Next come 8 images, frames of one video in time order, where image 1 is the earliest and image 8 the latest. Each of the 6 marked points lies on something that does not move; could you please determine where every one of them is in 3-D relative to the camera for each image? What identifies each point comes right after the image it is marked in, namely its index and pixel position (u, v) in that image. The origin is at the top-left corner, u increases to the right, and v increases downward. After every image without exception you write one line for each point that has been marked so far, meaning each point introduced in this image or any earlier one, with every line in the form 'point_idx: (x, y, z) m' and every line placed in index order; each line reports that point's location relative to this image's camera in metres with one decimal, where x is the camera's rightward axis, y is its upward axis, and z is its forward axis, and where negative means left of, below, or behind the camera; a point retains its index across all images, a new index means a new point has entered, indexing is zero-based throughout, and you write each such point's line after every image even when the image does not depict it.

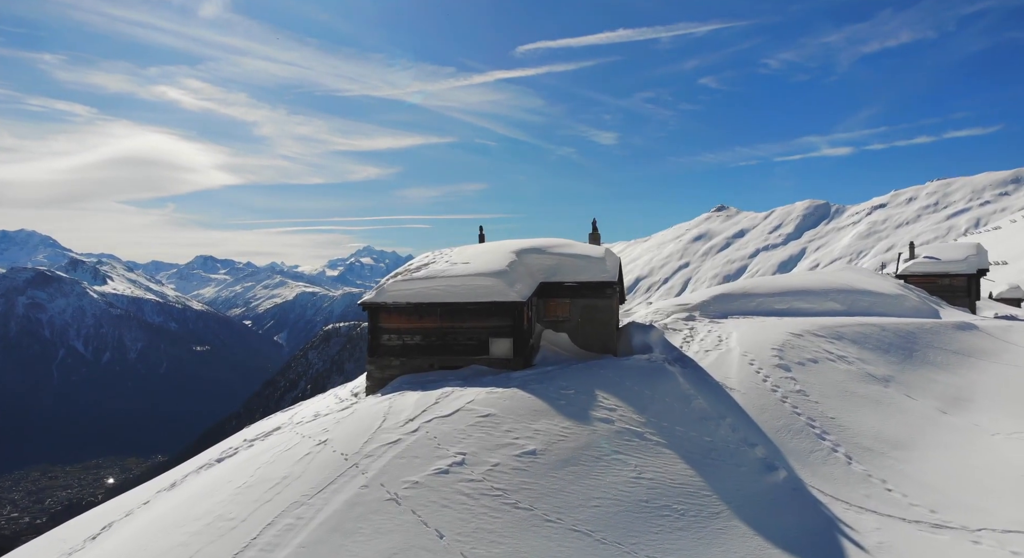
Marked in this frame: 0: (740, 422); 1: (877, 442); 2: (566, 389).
0: (+6.0, -3.9, +17.2) m
1: (+9.8, -4.4, +17.5) m
2: (+1.4, -3.0, +16.9) m
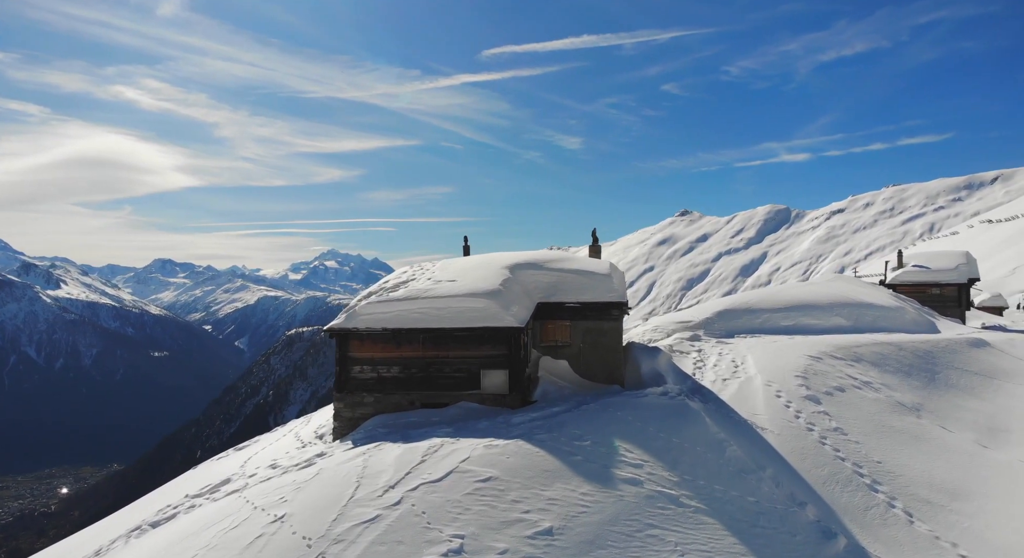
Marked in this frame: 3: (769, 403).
0: (+6.0, -4.5, +14.4) m
1: (+9.9, -5.0, +15.0) m
2: (+1.5, -3.6, +14.0) m
3: (+7.5, -3.6, +18.5) m
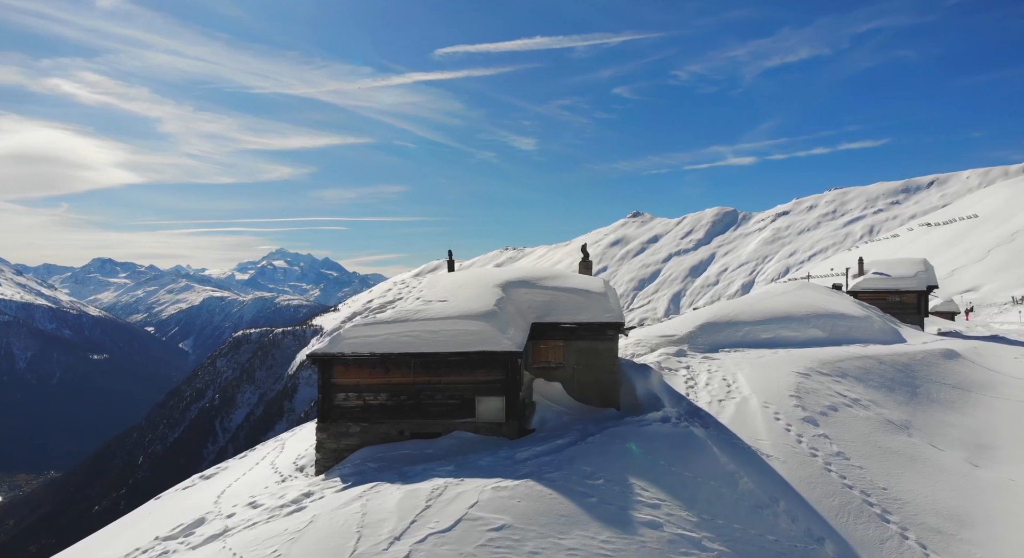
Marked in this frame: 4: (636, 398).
0: (+6.1, -5.1, +13.9) m
1: (+9.9, -5.6, +14.7) m
2: (+1.7, -4.1, +13.2) m
3: (+7.4, -4.2, +18.1) m
4: (+3.8, -3.7, +19.6) m
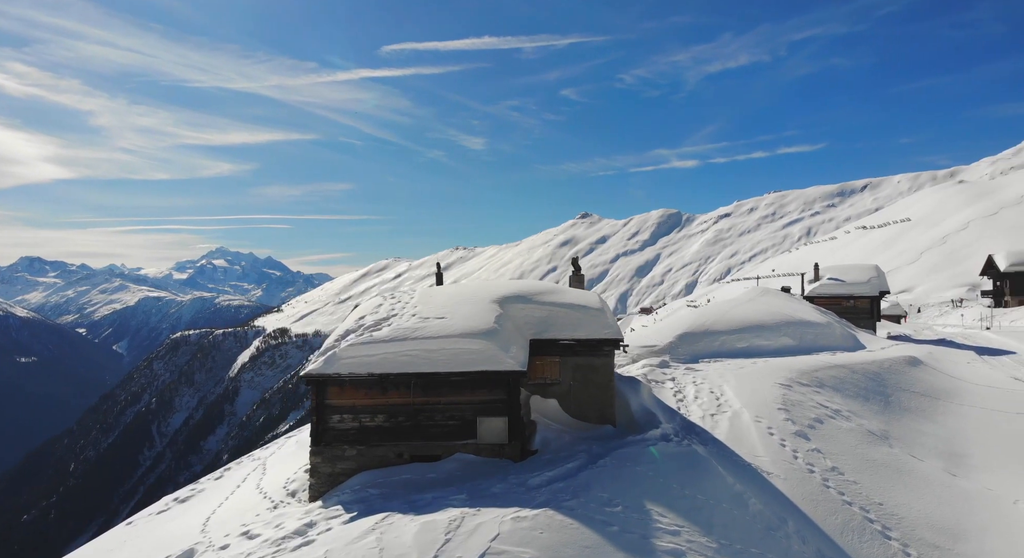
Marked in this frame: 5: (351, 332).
0: (+6.4, -5.5, +14.0) m
1: (+10.1, -6.1, +15.1) m
2: (+2.0, -4.6, +12.9) m
3: (+7.3, -4.7, +18.3) m
4: (+3.7, -4.1, +19.5) m
5: (-4.5, -1.5, +17.6) m
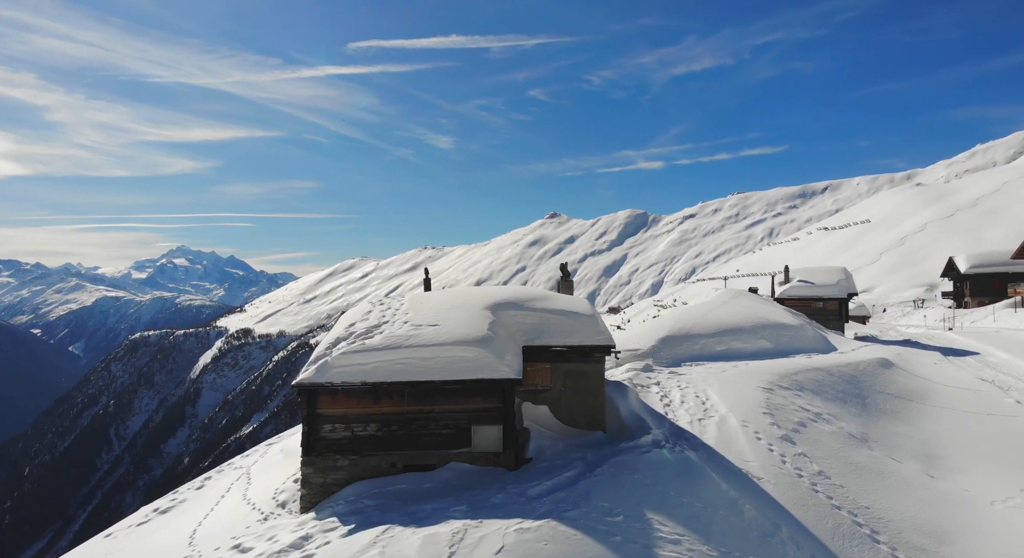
0: (+6.4, -5.7, +14.3) m
1: (+10.0, -6.3, +15.5) m
2: (+2.0, -4.8, +13.0) m
3: (+7.1, -4.9, +18.6) m
4: (+3.4, -4.3, +19.6) m
5: (-4.7, -1.7, +17.3) m
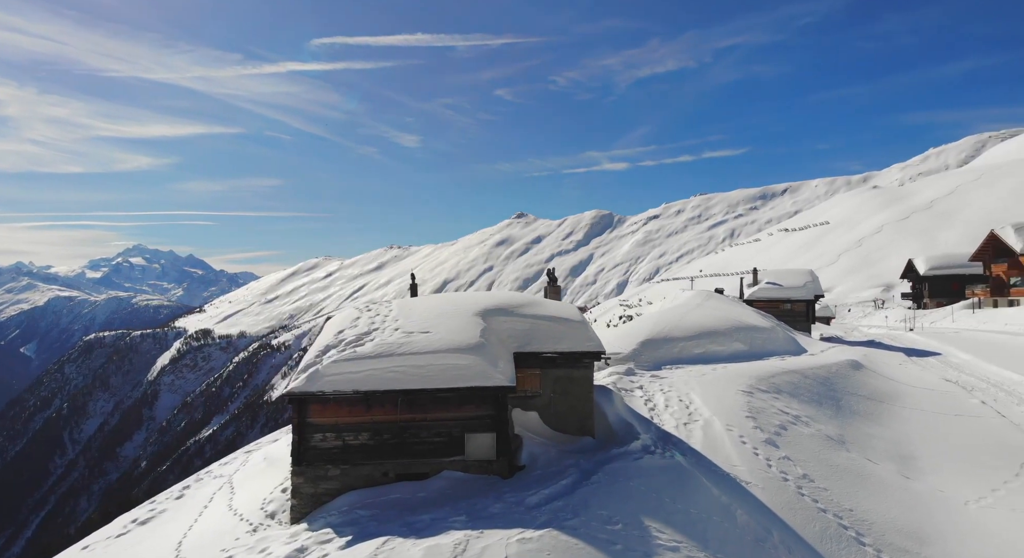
0: (+6.3, -5.9, +14.6) m
1: (+9.9, -6.5, +16.0) m
2: (+2.0, -5.0, +13.1) m
3: (+6.8, -5.1, +18.9) m
4: (+3.1, -4.5, +19.7) m
5: (-4.9, -1.8, +17.1) m
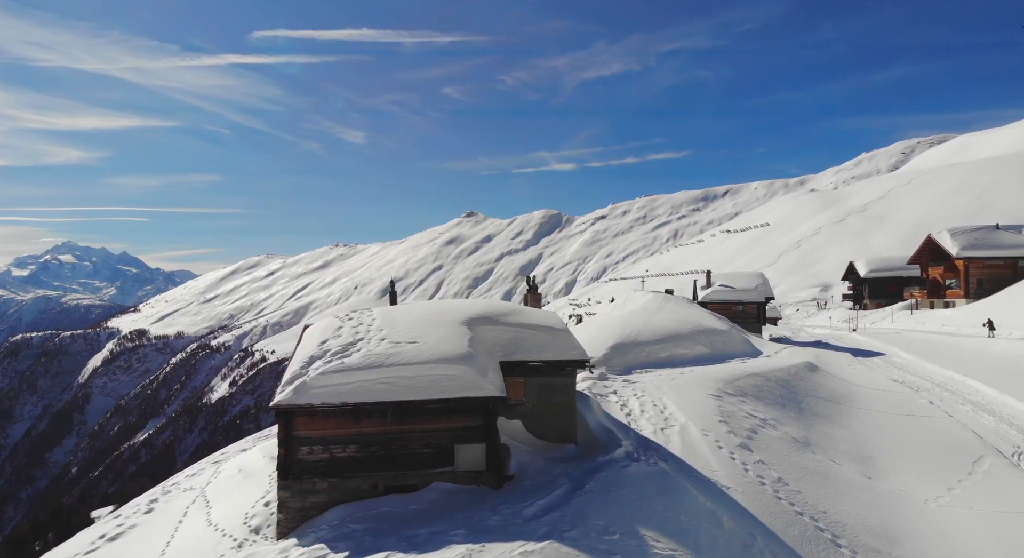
0: (+6.1, -6.2, +15.1) m
1: (+9.6, -6.8, +16.9) m
2: (+2.0, -5.3, +13.3) m
3: (+6.3, -5.4, +19.5) m
4: (+2.5, -4.8, +20.0) m
5: (-5.2, -2.1, +16.8) m
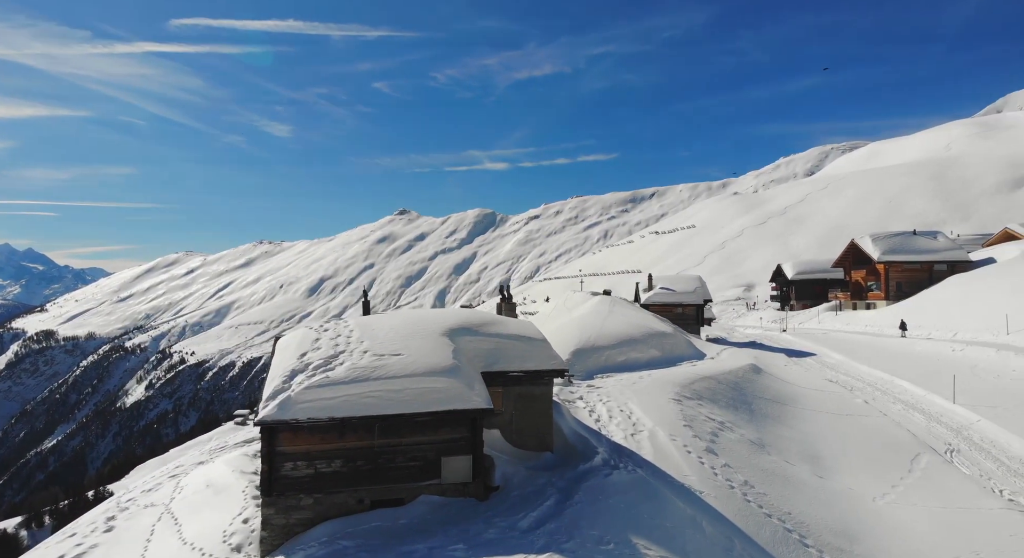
0: (+5.9, -6.6, +15.9) m
1: (+9.1, -7.2, +18.0) m
2: (+1.9, -5.6, +13.7) m
3: (+5.5, -5.7, +20.3) m
4: (+1.8, -5.1, +20.4) m
5: (-5.5, -2.4, +16.4) m
